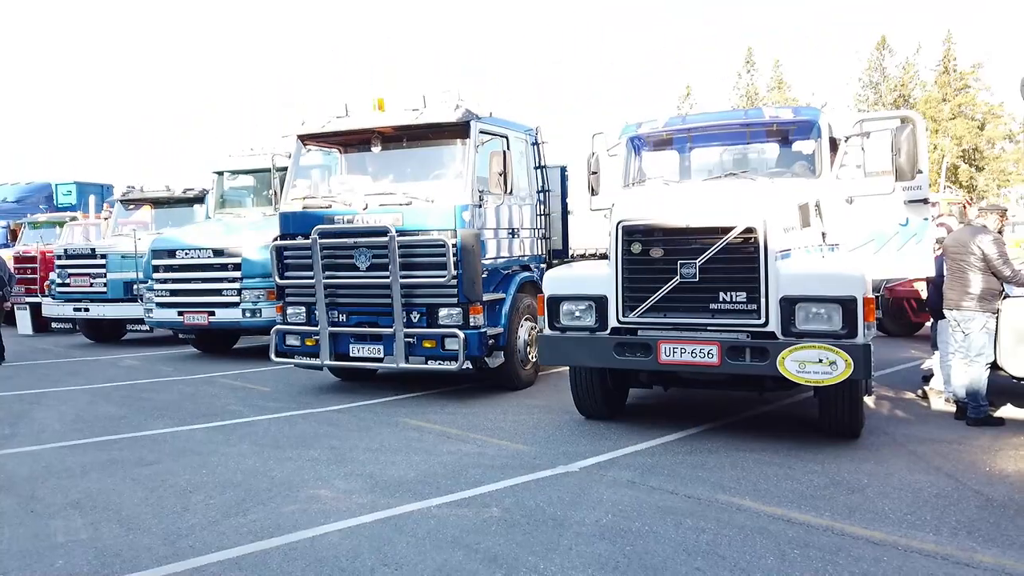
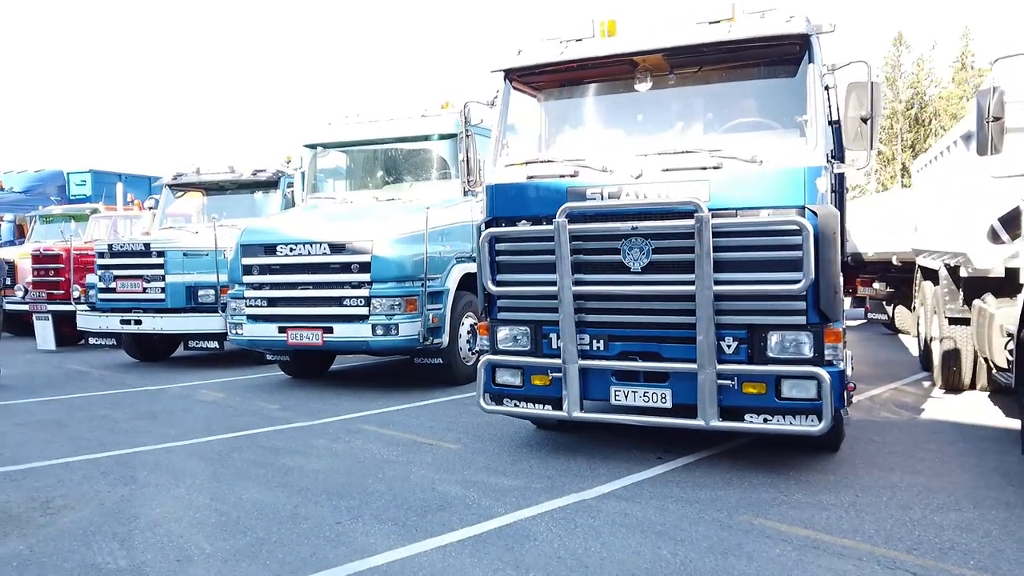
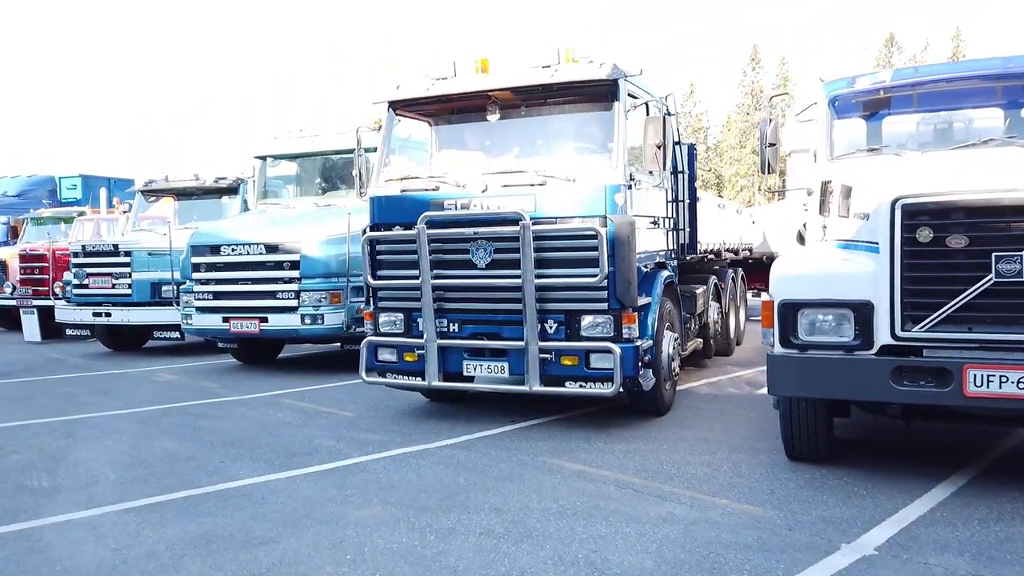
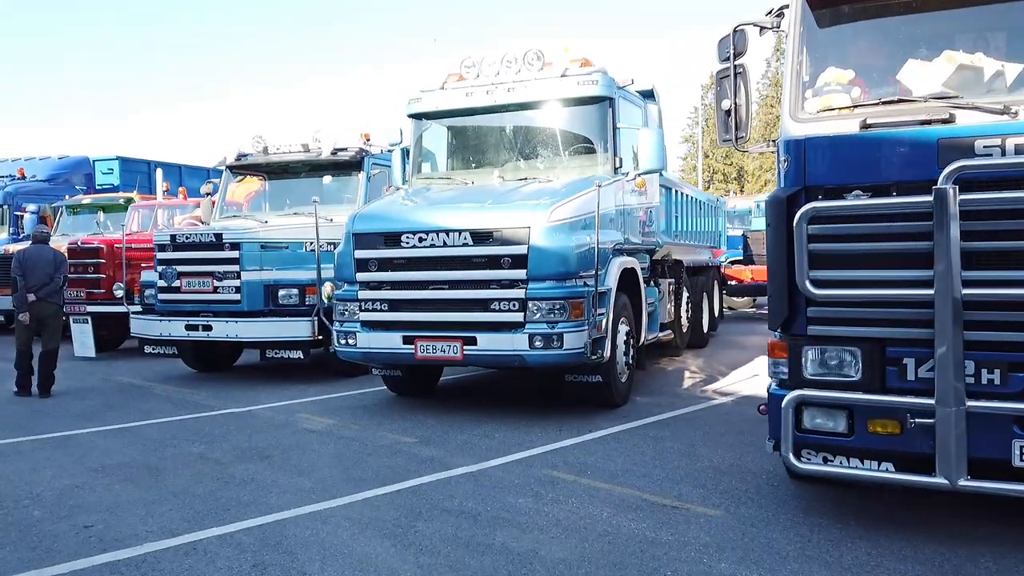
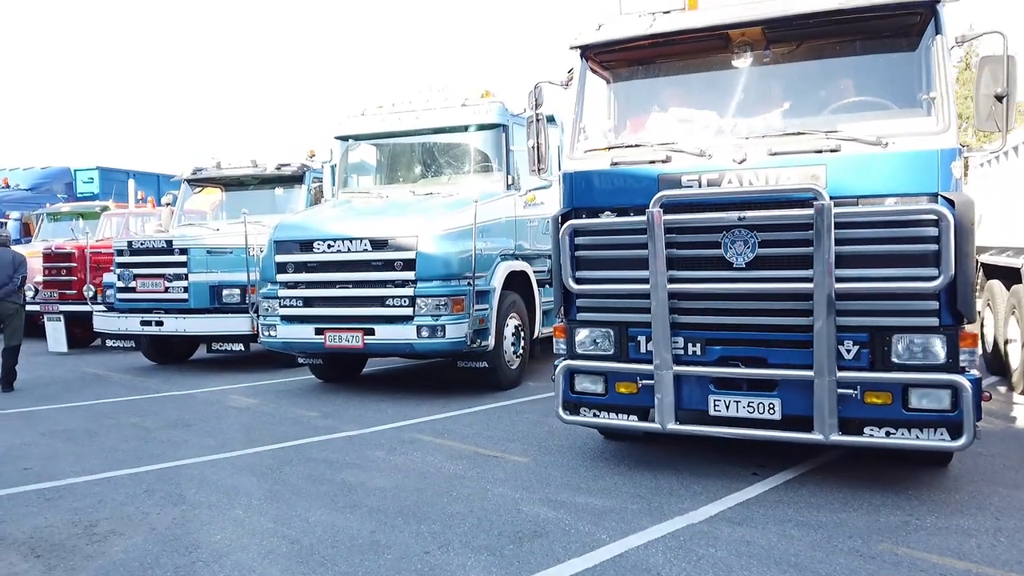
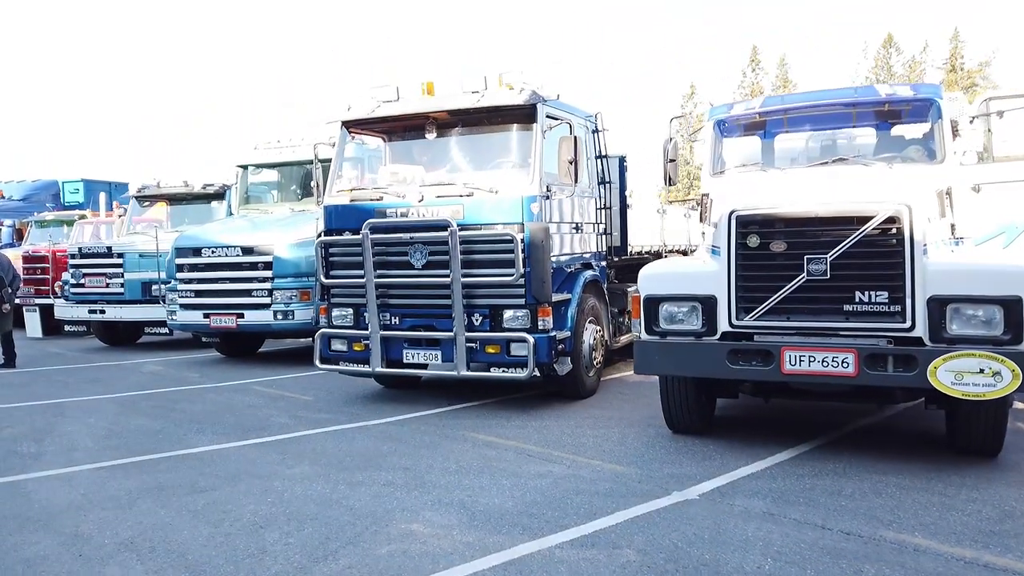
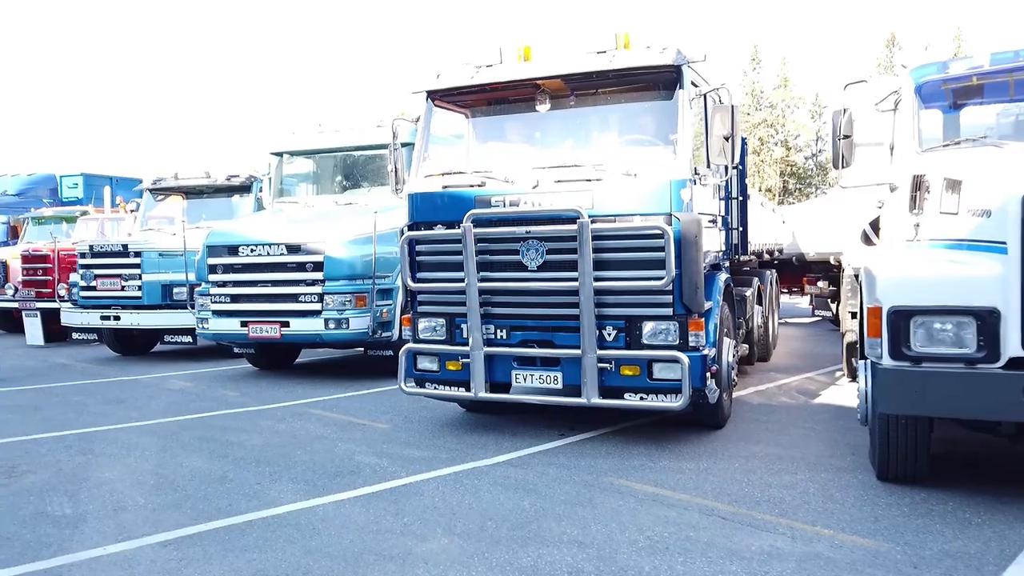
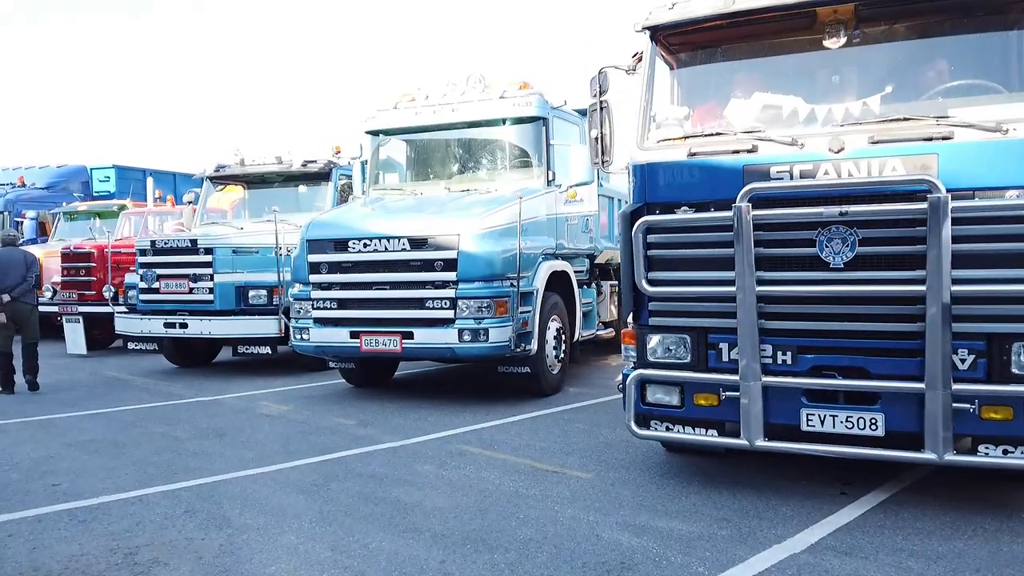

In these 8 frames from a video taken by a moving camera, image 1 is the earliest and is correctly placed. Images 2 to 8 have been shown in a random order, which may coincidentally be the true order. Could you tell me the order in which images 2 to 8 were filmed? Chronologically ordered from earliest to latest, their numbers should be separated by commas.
6, 3, 7, 2, 5, 8, 4
